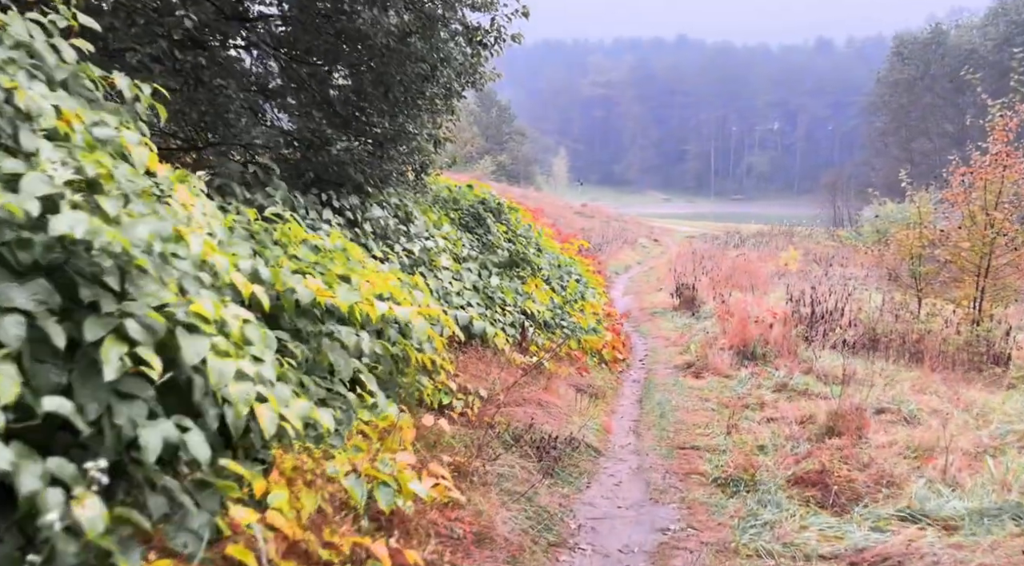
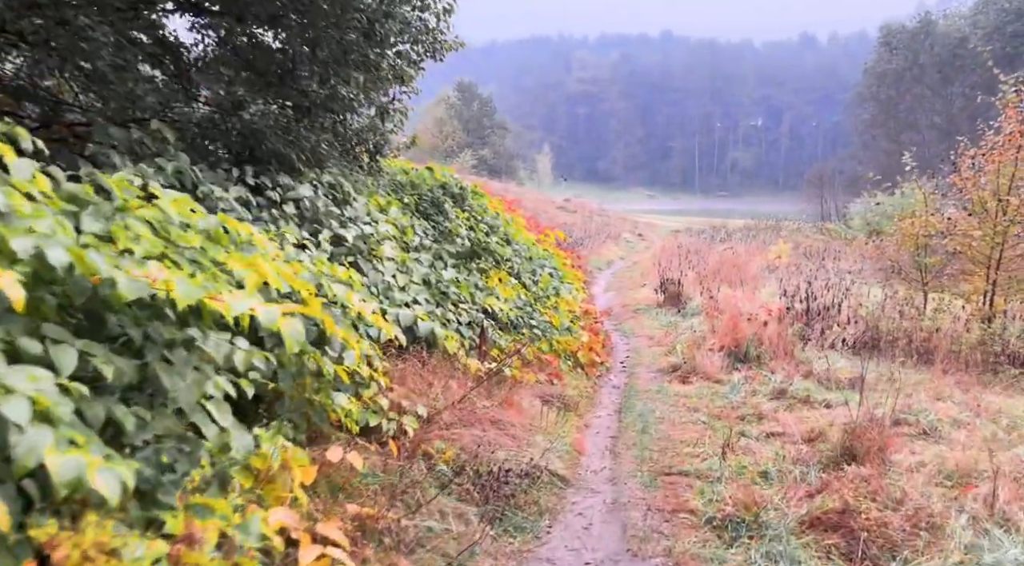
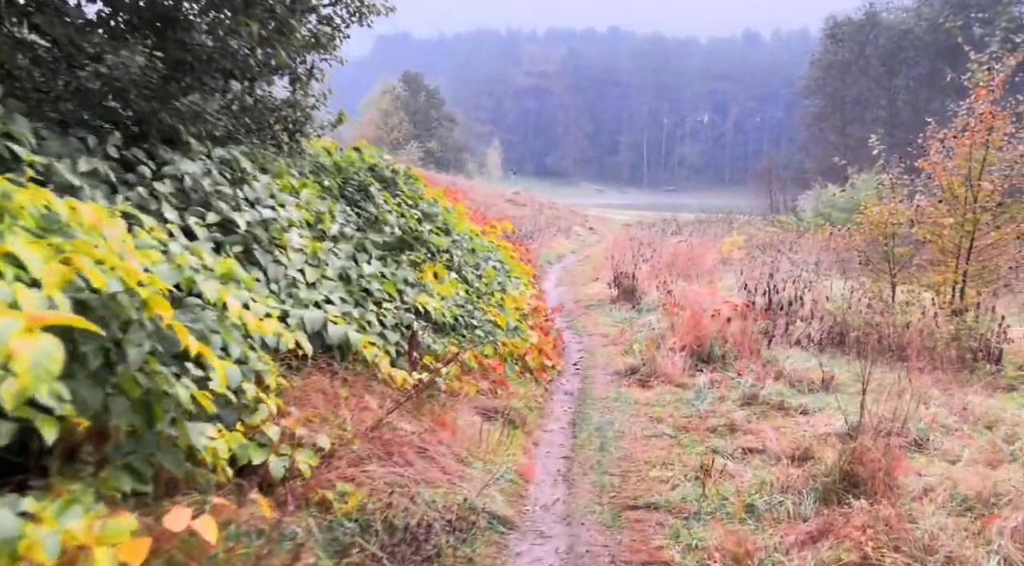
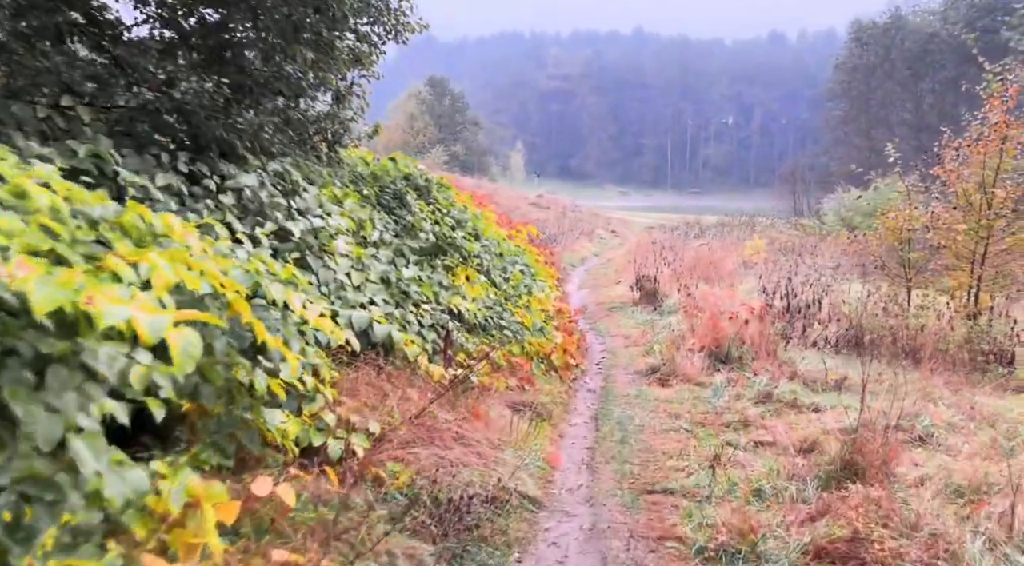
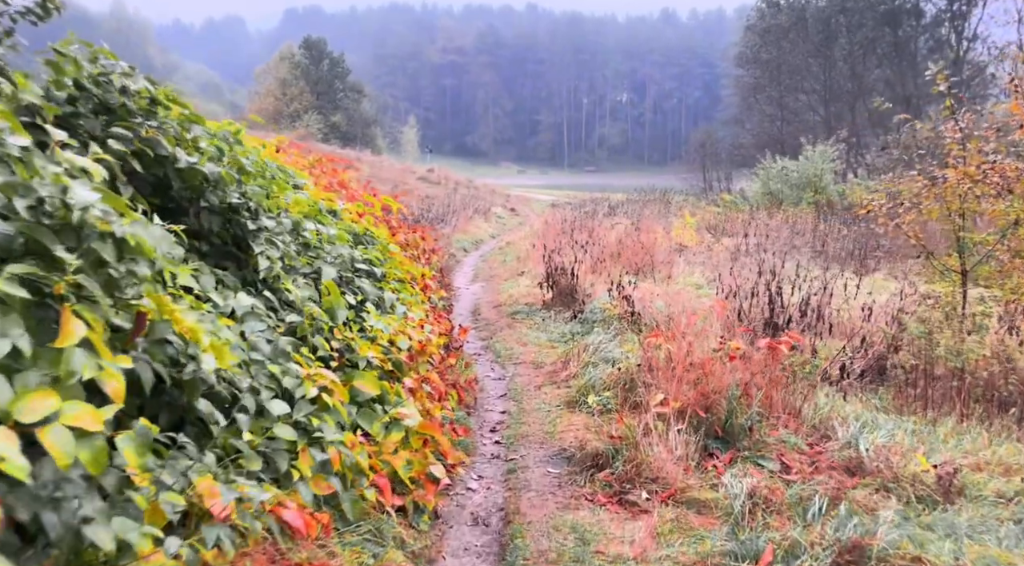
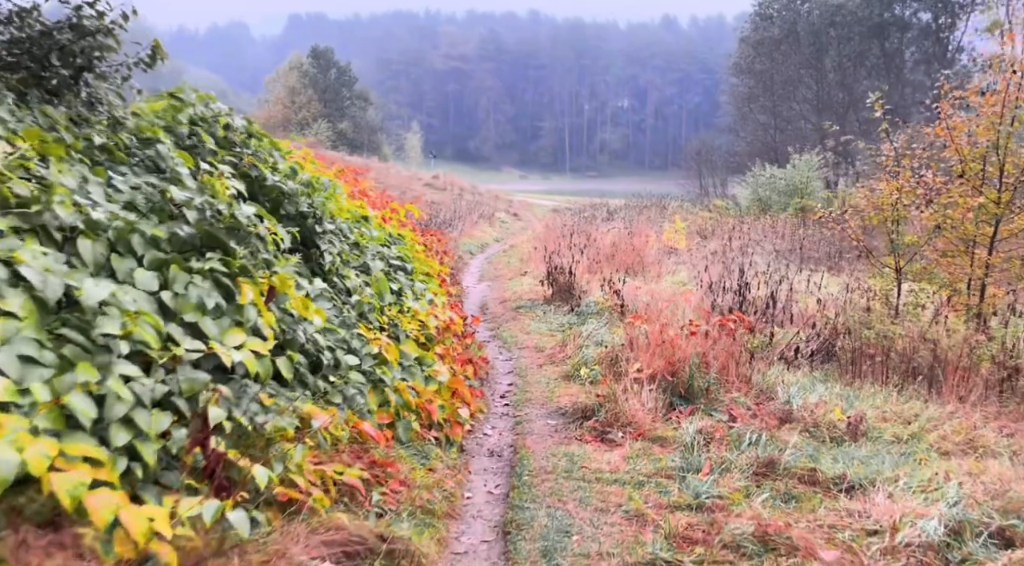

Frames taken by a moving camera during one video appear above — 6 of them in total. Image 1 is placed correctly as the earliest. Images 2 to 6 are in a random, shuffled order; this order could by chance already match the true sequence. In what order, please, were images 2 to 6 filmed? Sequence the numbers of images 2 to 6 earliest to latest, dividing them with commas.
2, 4, 3, 6, 5
